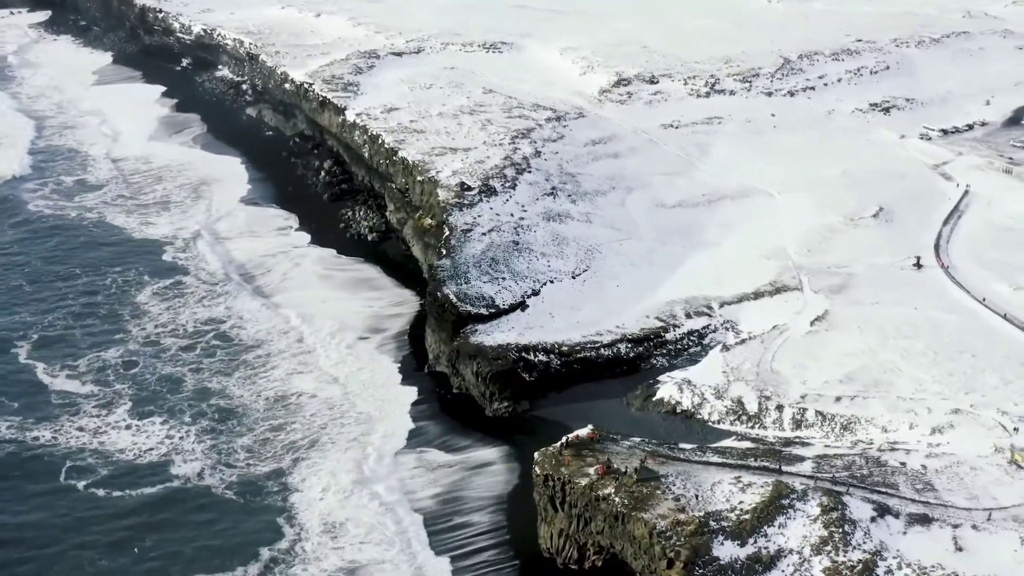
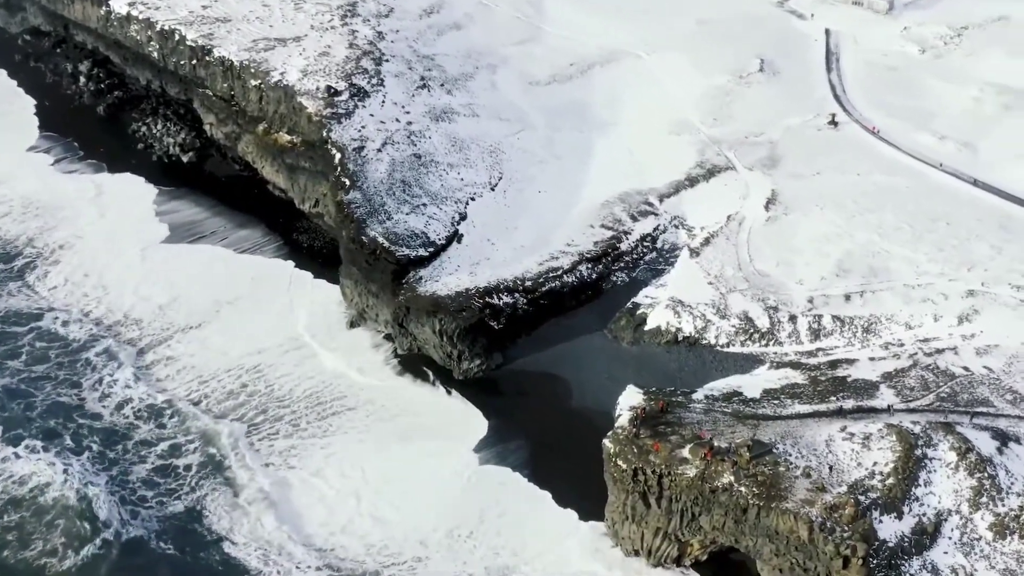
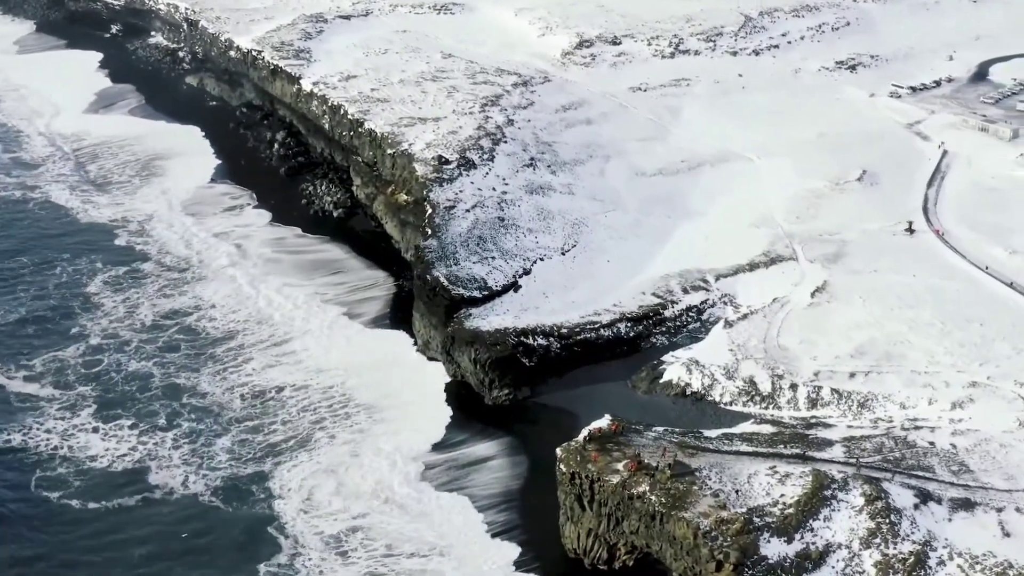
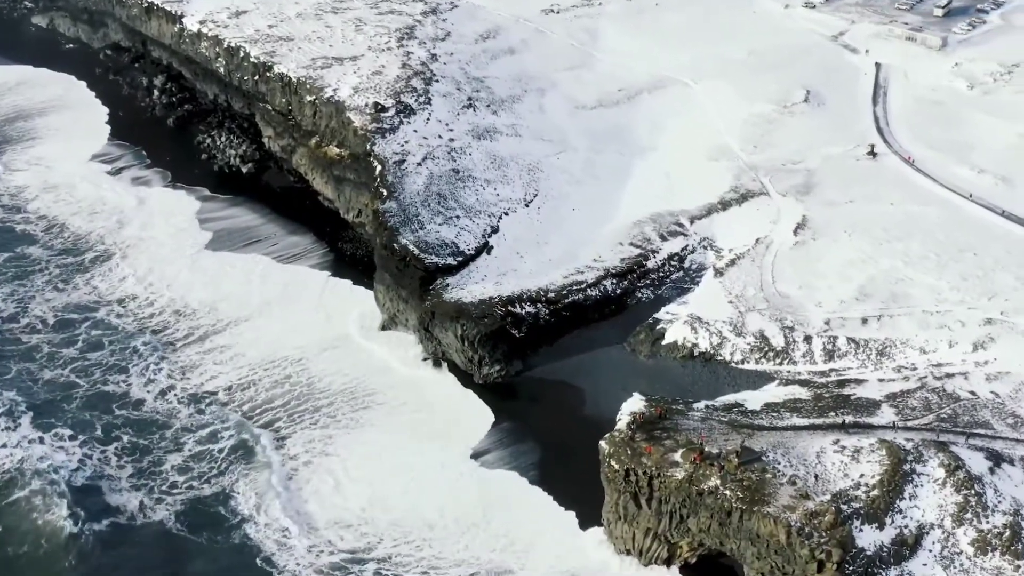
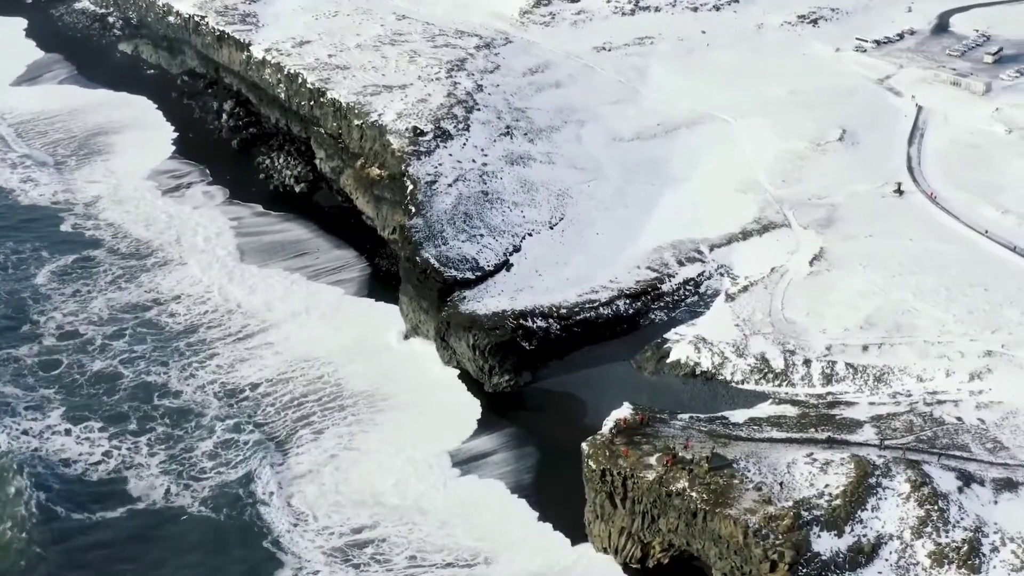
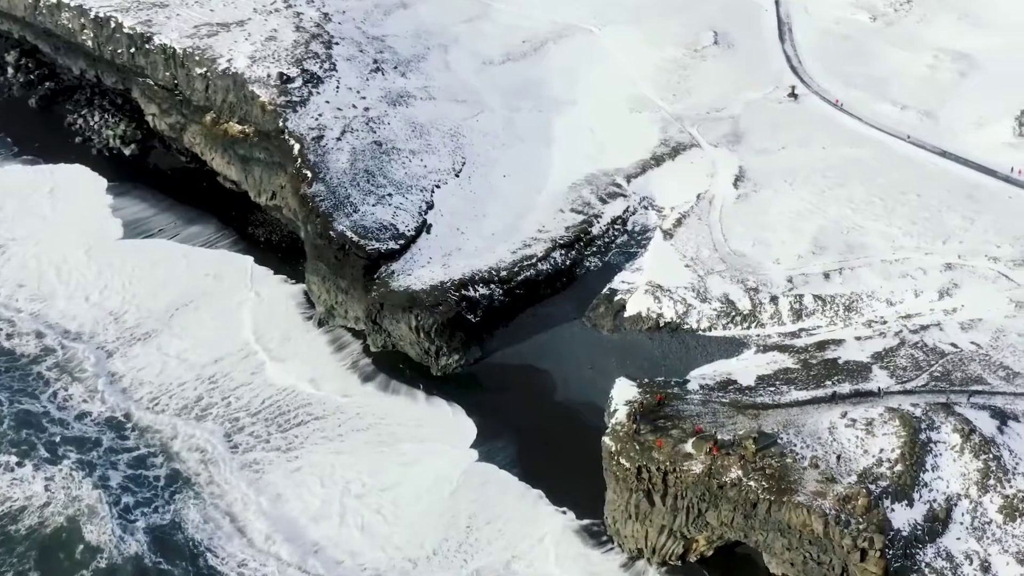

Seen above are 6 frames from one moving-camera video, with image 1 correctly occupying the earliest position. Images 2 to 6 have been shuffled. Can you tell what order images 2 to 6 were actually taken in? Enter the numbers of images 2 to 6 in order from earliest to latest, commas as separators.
3, 5, 4, 2, 6
